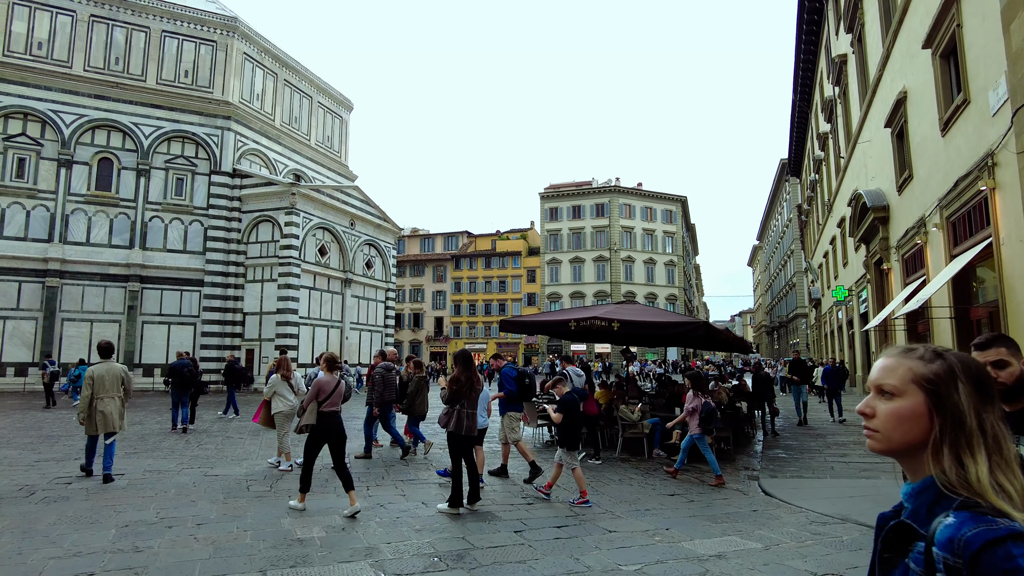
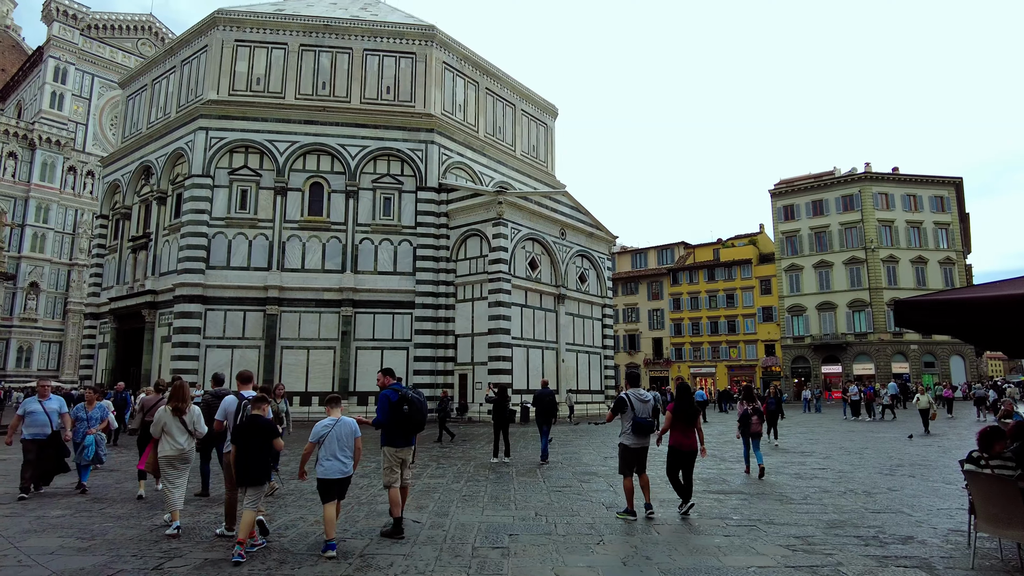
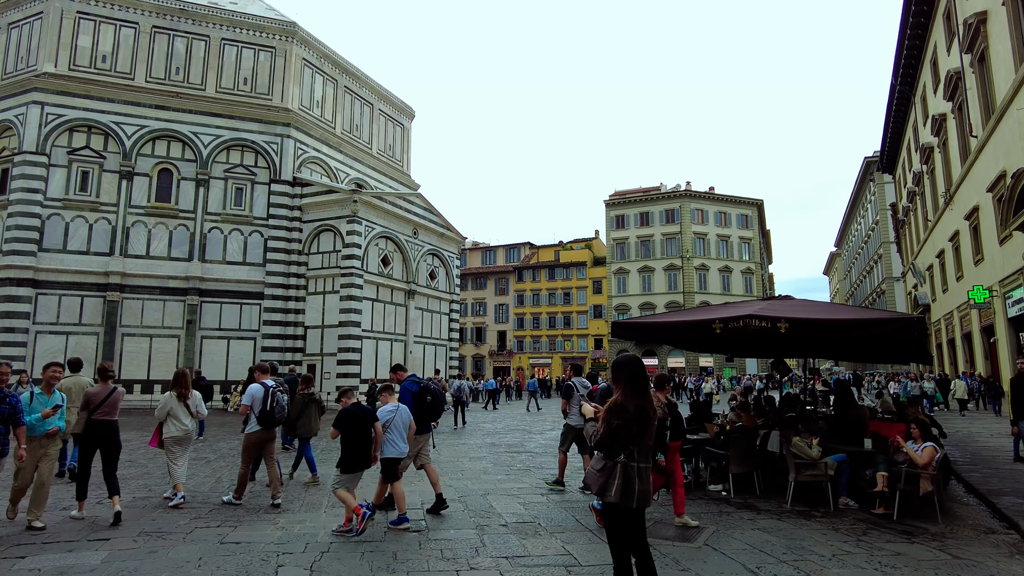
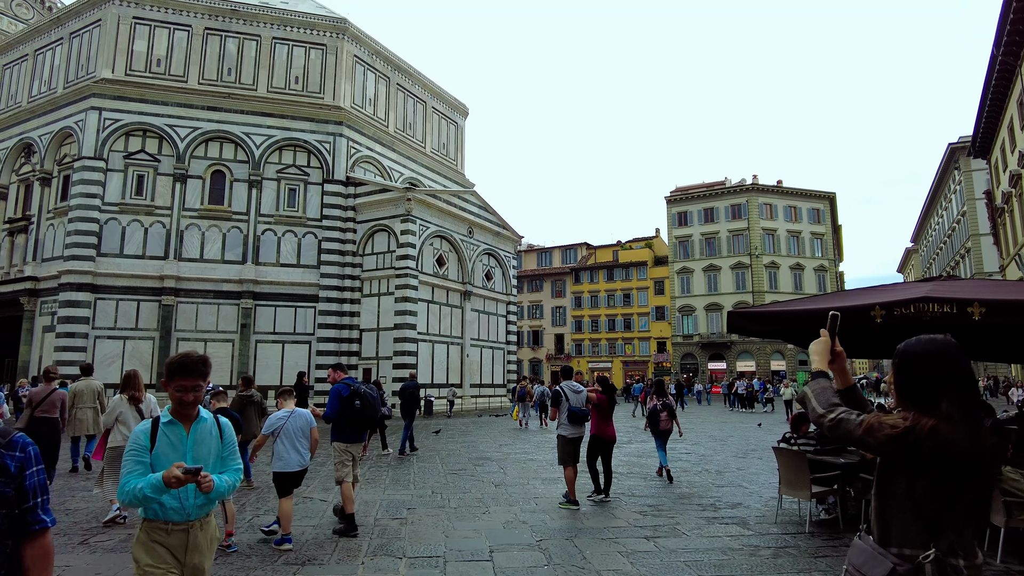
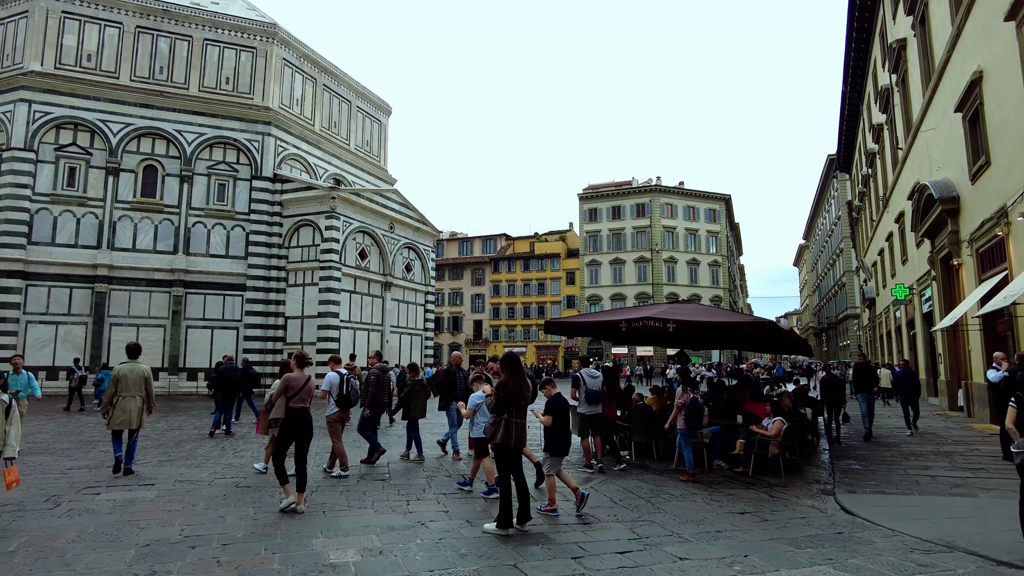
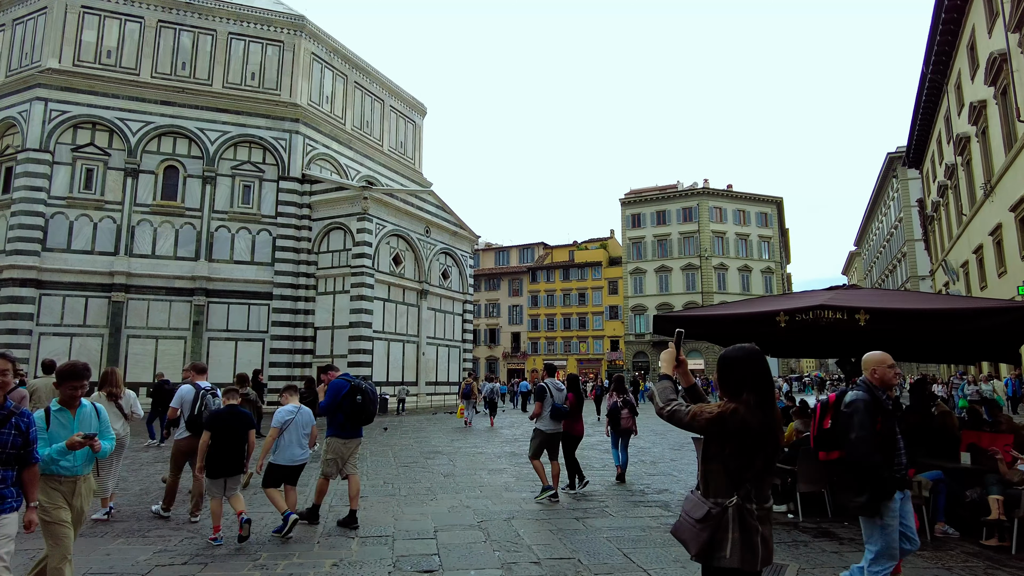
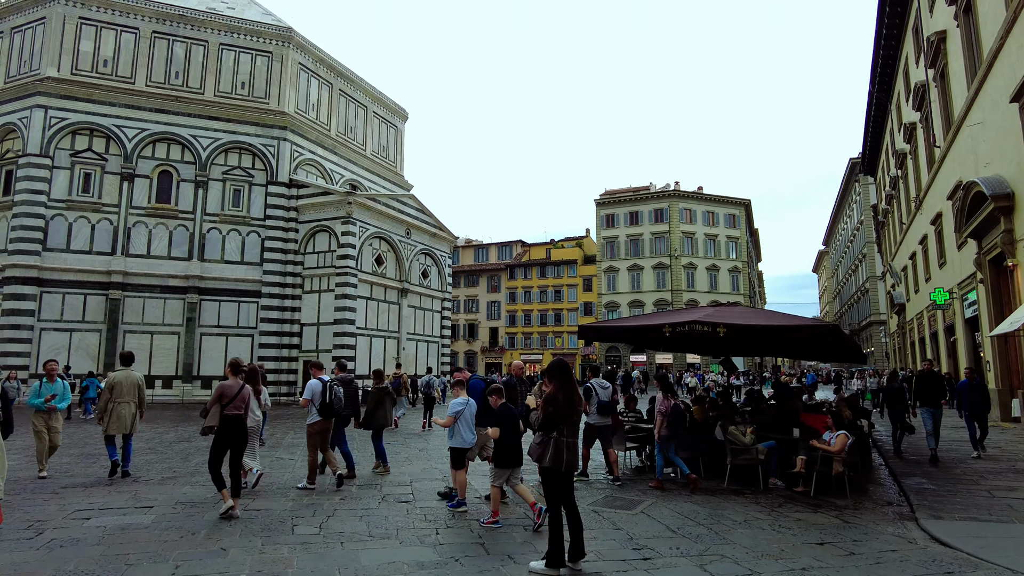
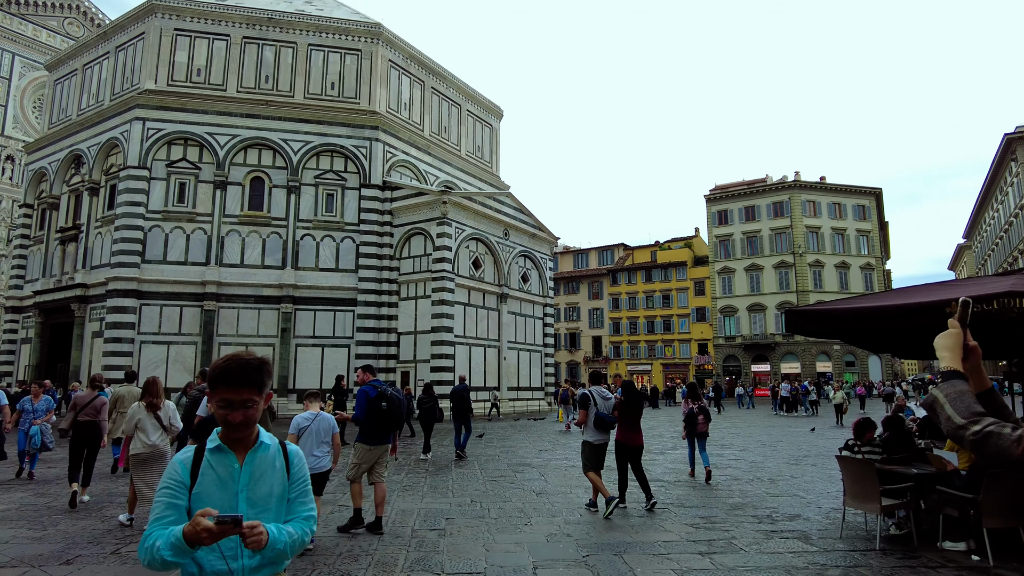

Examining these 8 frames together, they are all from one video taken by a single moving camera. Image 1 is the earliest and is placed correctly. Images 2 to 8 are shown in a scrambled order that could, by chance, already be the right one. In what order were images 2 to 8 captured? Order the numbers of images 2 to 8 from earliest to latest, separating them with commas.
5, 7, 3, 6, 4, 8, 2
